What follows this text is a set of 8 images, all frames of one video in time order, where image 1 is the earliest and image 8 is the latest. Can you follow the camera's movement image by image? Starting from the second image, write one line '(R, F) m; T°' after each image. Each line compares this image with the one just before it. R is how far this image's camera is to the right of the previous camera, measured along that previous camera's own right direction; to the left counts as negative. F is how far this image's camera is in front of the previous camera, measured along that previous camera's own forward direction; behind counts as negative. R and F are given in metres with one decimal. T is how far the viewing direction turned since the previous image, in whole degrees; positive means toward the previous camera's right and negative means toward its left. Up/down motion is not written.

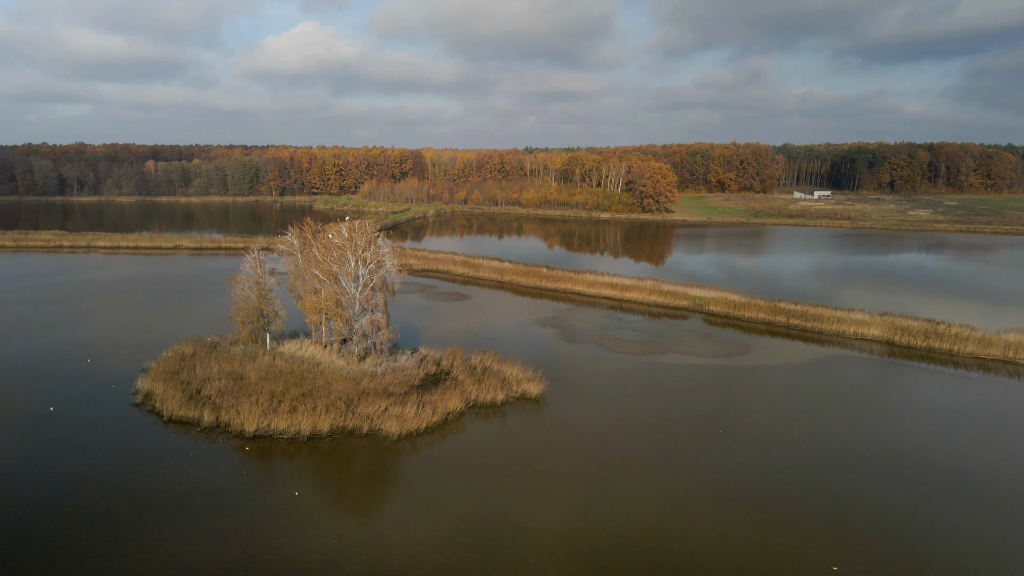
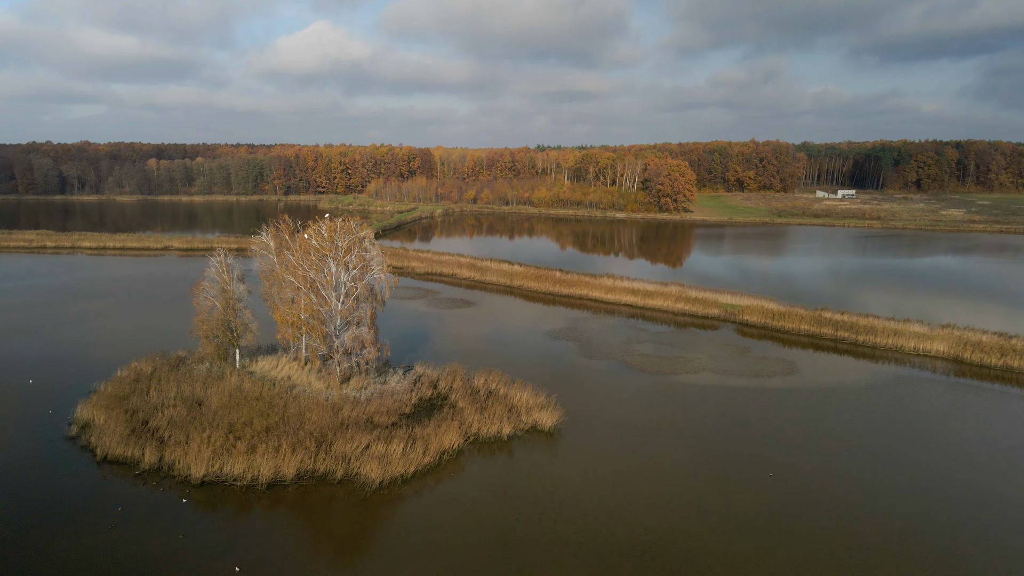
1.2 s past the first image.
(0.0, +3.2) m; -1°
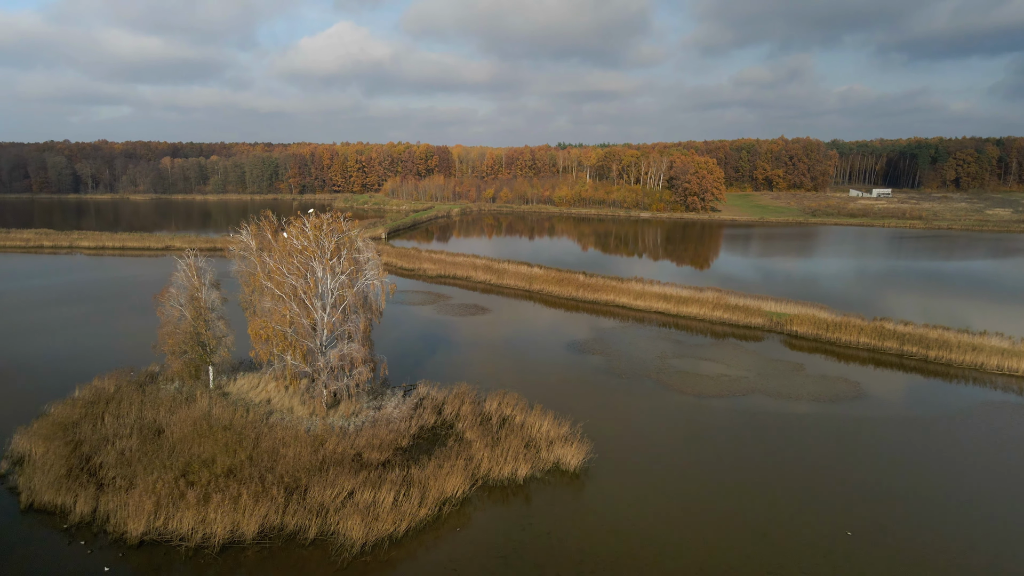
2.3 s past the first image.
(0.0, +2.8) m; -2°
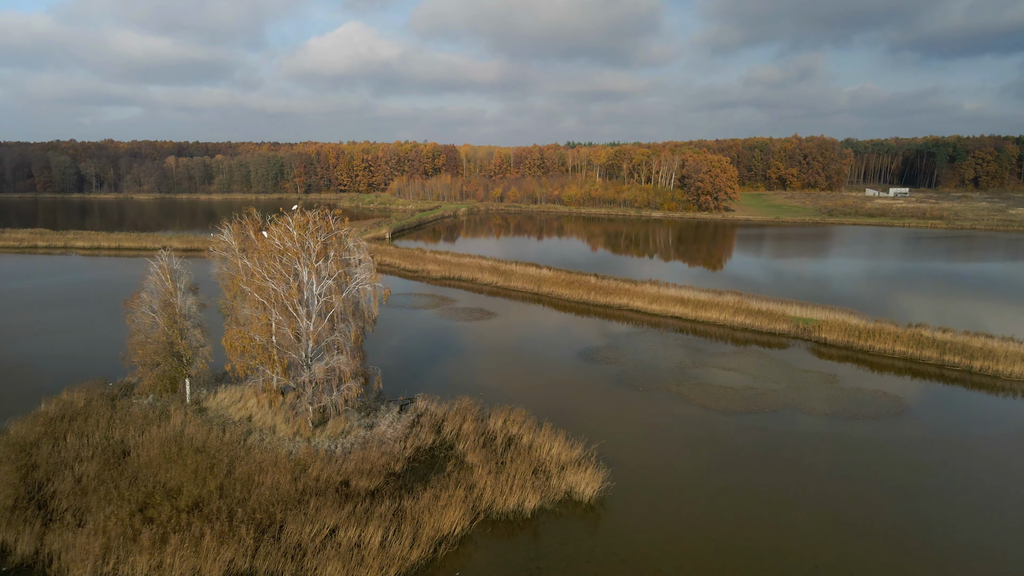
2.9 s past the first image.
(0.0, +1.5) m; -1°
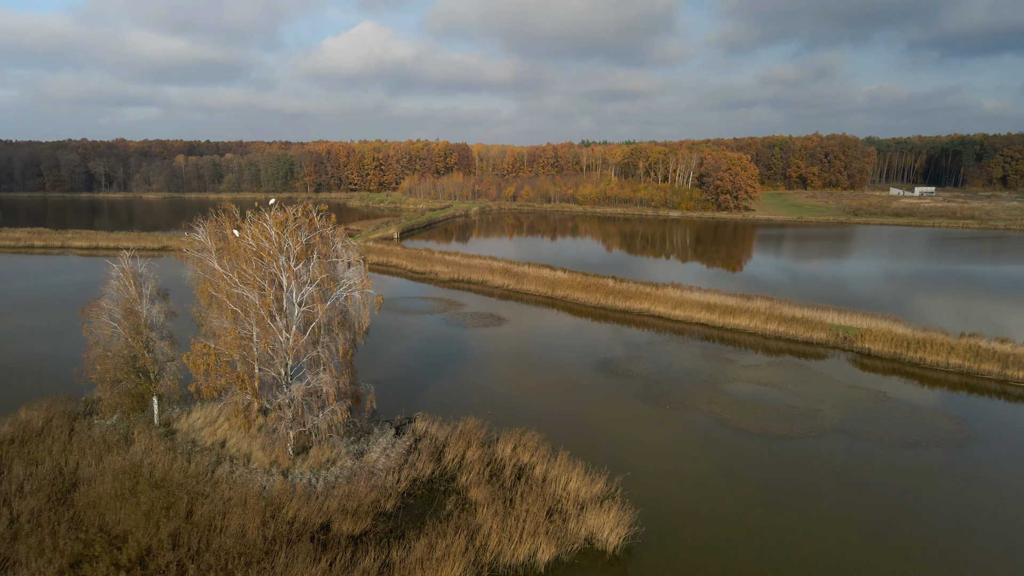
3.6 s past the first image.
(0.0, +1.8) m; -1°
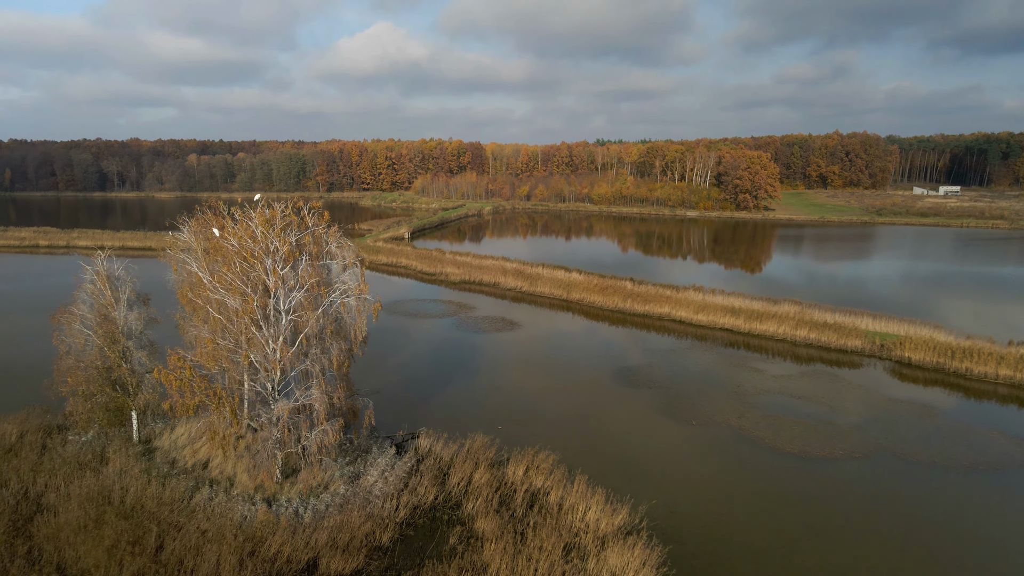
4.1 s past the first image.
(0.0, +1.2) m; -1°
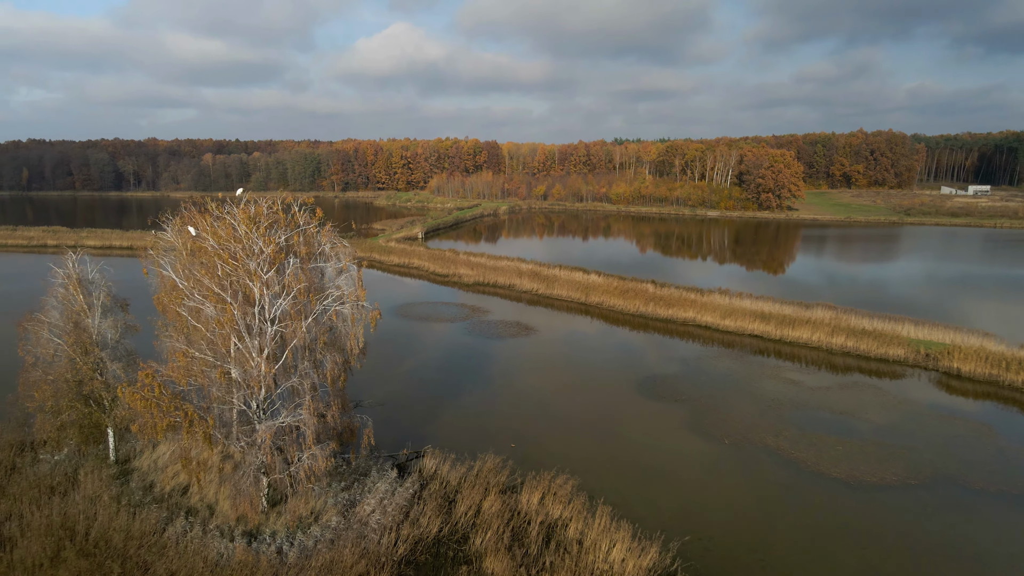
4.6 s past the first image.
(0.0, +1.2) m; -1°
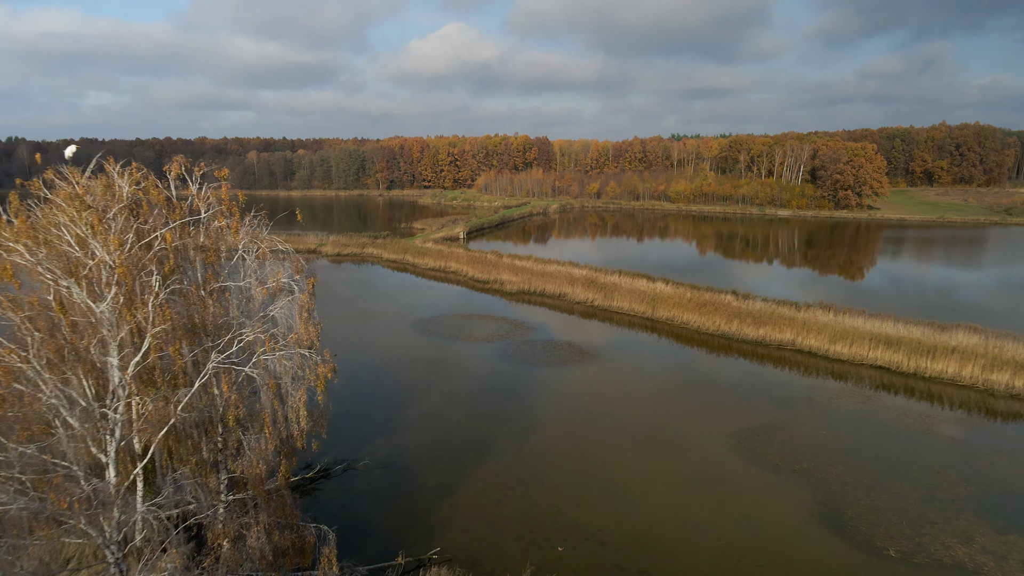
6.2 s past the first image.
(0.0, +4.3) m; -4°
